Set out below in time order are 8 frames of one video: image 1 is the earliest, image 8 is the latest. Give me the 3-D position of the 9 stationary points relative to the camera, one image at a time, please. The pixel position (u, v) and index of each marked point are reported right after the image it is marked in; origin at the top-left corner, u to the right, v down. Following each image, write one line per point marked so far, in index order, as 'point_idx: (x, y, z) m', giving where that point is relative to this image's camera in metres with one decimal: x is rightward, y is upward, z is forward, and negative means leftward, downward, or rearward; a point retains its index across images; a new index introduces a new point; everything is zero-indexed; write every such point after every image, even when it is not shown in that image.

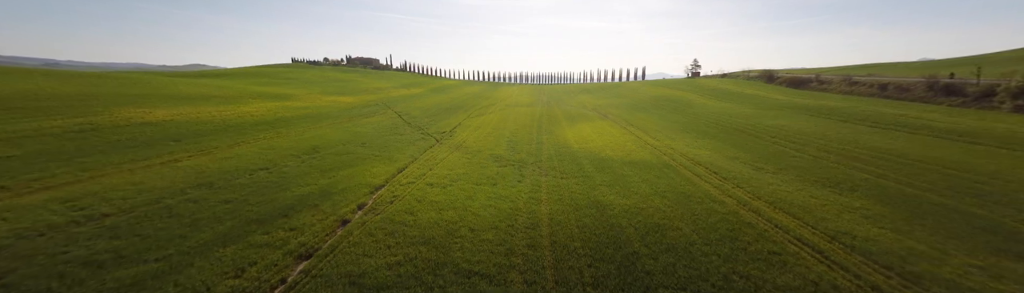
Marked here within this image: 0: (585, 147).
0: (+4.2, -0.1, +16.5) m
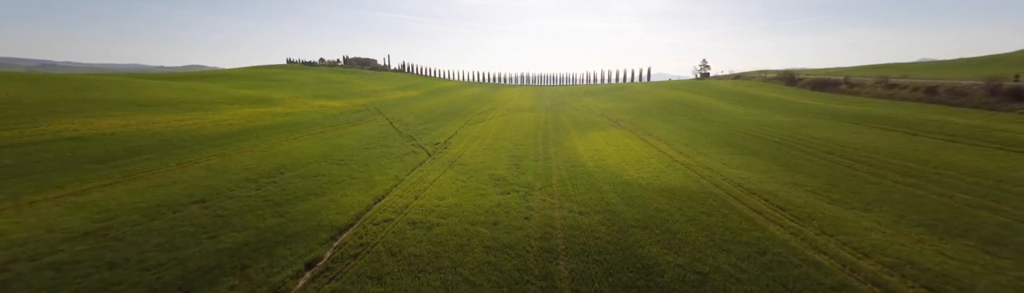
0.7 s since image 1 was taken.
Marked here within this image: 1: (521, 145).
0: (+4.3, -1.0, +13.9) m
1: (+0.7, 0.0, +19.5) m
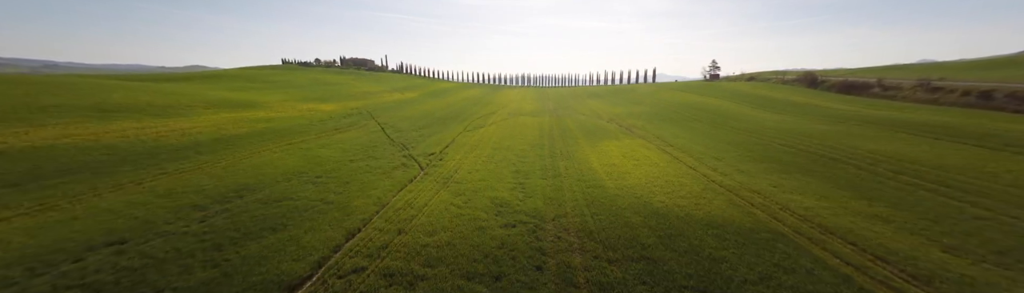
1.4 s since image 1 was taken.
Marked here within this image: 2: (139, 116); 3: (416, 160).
0: (+4.5, -1.7, +11.7) m
1: (+0.9, -0.7, +17.3) m
2: (-25.1, +2.0, +19.4) m
3: (-5.8, -0.9, +17.6) m
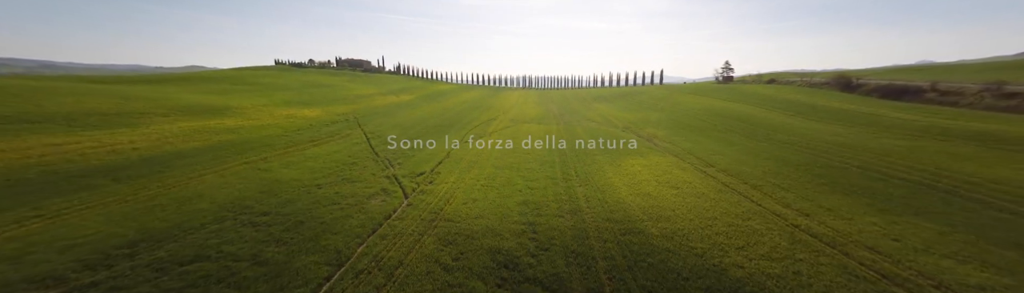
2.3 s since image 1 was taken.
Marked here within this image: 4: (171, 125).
0: (+4.8, -2.6, +8.5) m
1: (+1.1, -1.7, +14.1) m
2: (-24.8, +1.0, +16.2) m
3: (-5.5, -1.9, +14.4) m
4: (-23.4, +1.5, +19.8) m
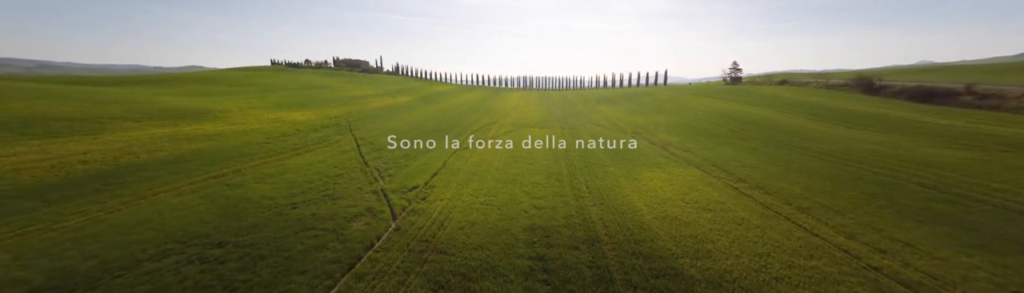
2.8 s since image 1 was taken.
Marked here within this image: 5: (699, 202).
0: (+4.9, -3.1, +6.7) m
1: (+1.3, -2.2, +12.3) m
2: (-24.7, +0.5, +14.4) m
3: (-5.4, -2.4, +12.6) m
4: (-23.2, +0.9, +18.1) m
5: (+7.1, -2.1, +10.9) m
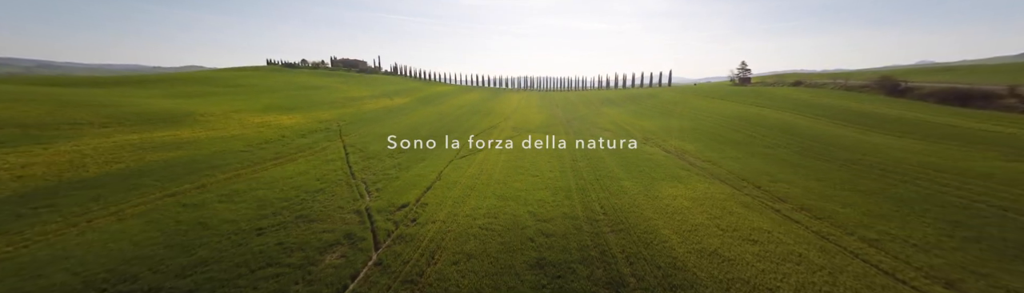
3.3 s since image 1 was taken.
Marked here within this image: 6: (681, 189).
0: (+5.1, -3.7, +5.0) m
1: (+1.4, -2.7, +10.6) m
2: (-24.6, 0.0, +12.7) m
3: (-5.3, -2.9, +10.9) m
4: (-23.1, +0.4, +16.3) m
5: (+7.2, -2.6, +9.1) m
6: (+7.4, -1.8, +12.6) m
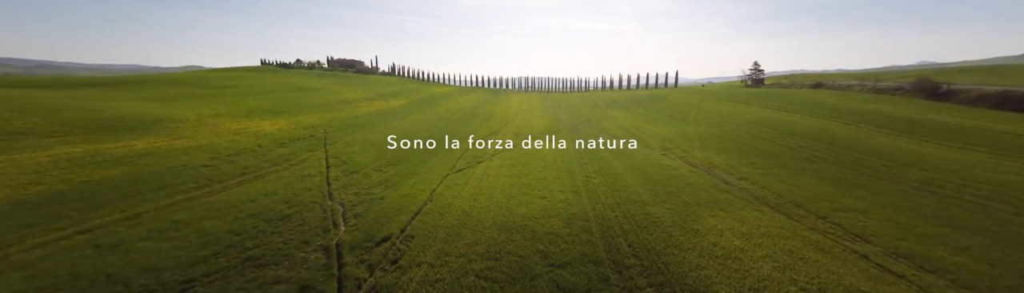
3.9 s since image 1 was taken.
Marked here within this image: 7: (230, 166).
0: (+5.2, -4.4, +2.6) m
1: (+1.6, -3.5, +8.2) m
2: (-24.4, -0.8, +10.3) m
3: (-5.1, -3.7, +8.5) m
4: (-22.9, -0.3, +14.0) m
5: (+7.4, -3.3, +6.8) m
6: (+7.6, -2.5, +10.2) m
7: (-15.4, -1.0, +15.7) m
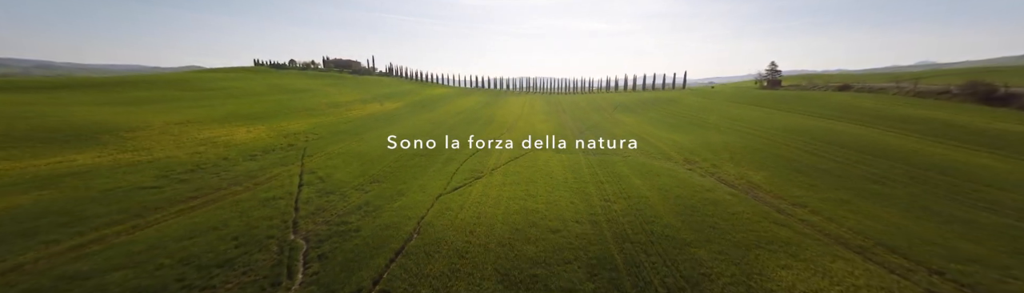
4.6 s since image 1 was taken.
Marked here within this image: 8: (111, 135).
0: (+5.4, -5.2, 0.0) m
1: (+1.8, -4.2, +5.6) m
2: (-24.2, -1.5, +7.8) m
3: (-4.9, -4.5, +5.9) m
4: (-22.7, -1.1, +11.4) m
5: (+7.6, -4.1, +4.2) m
6: (+7.7, -3.3, +7.6) m
7: (-15.2, -1.8, +13.2) m
8: (-26.0, +0.8, +18.9) m
